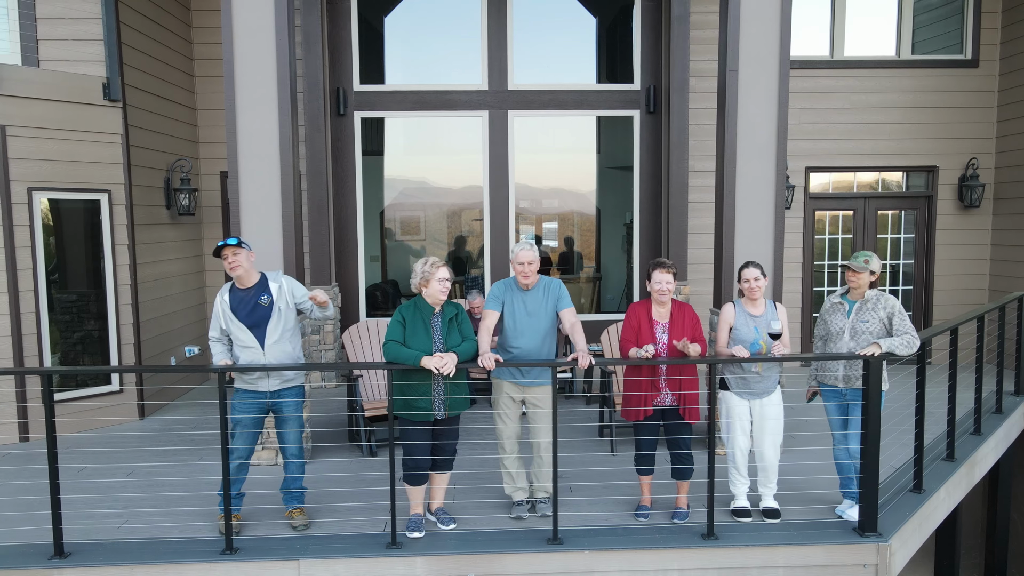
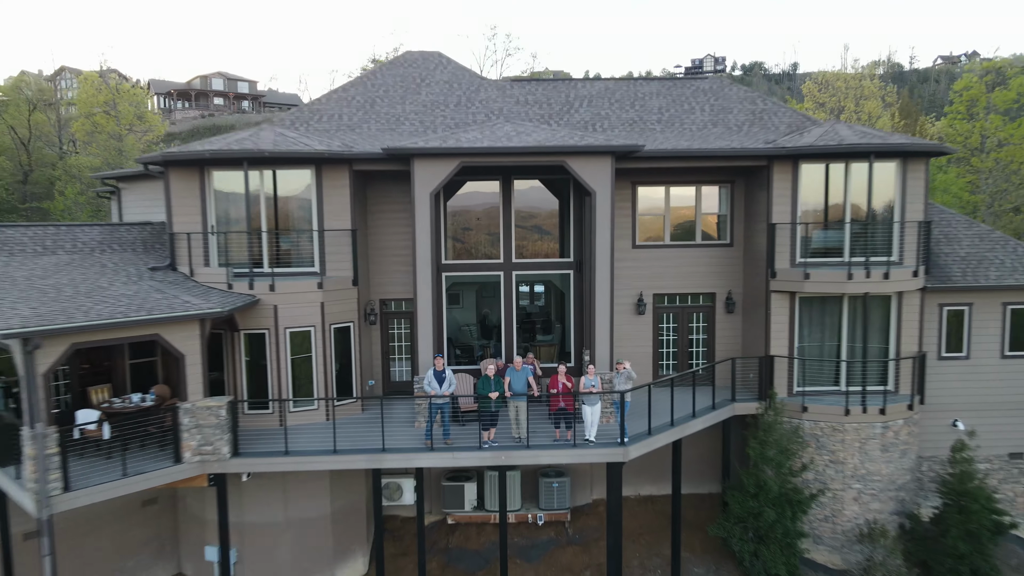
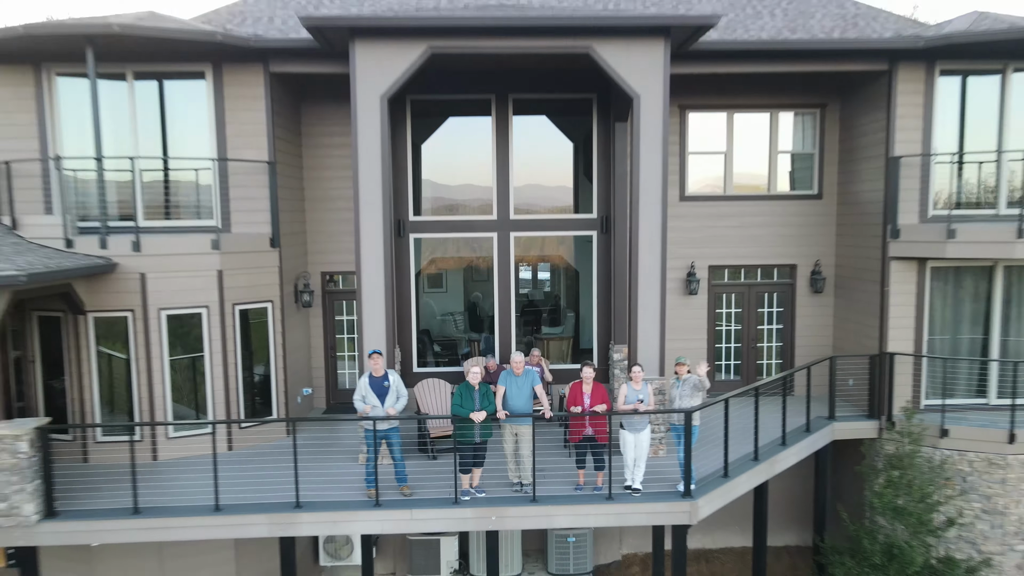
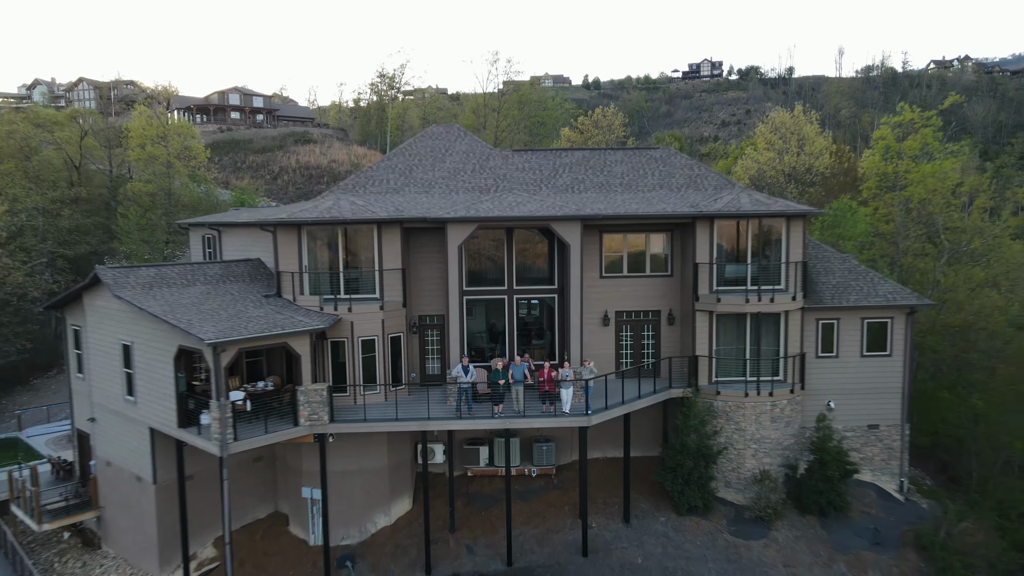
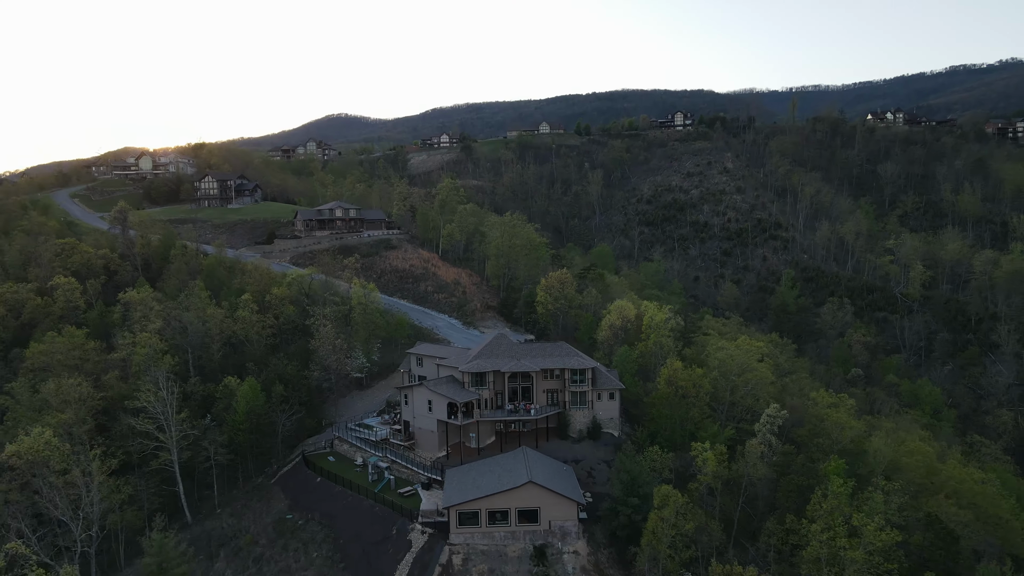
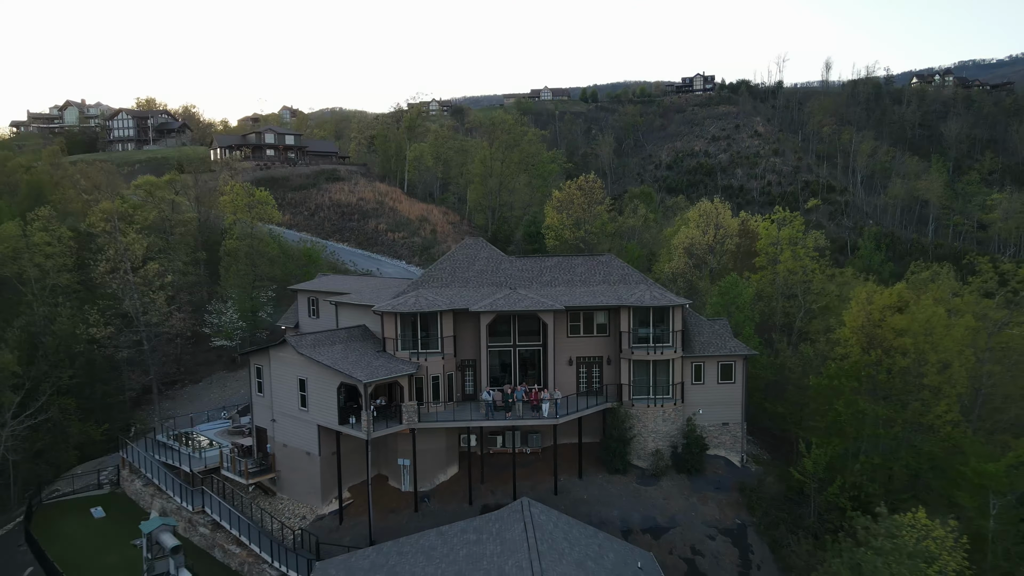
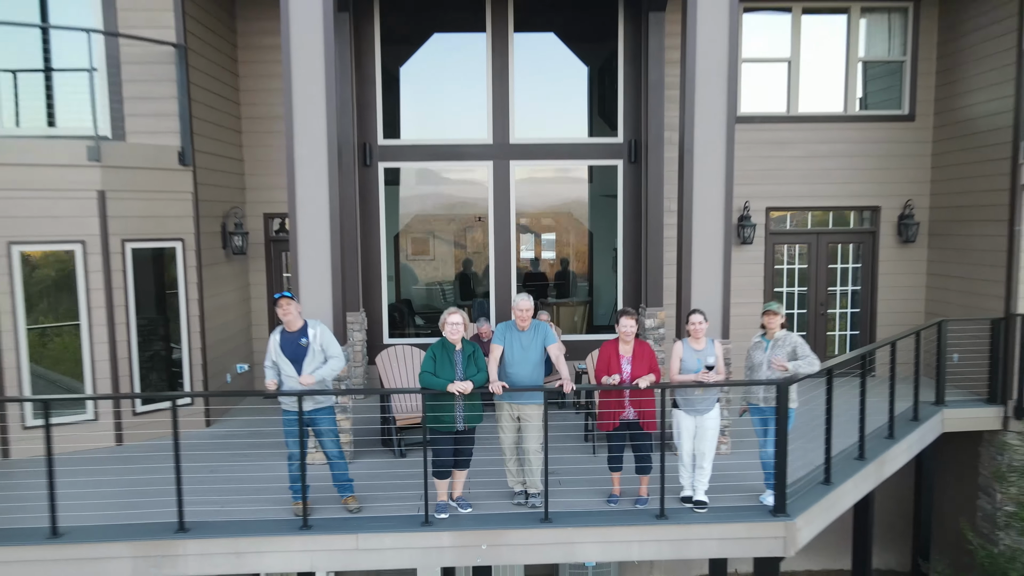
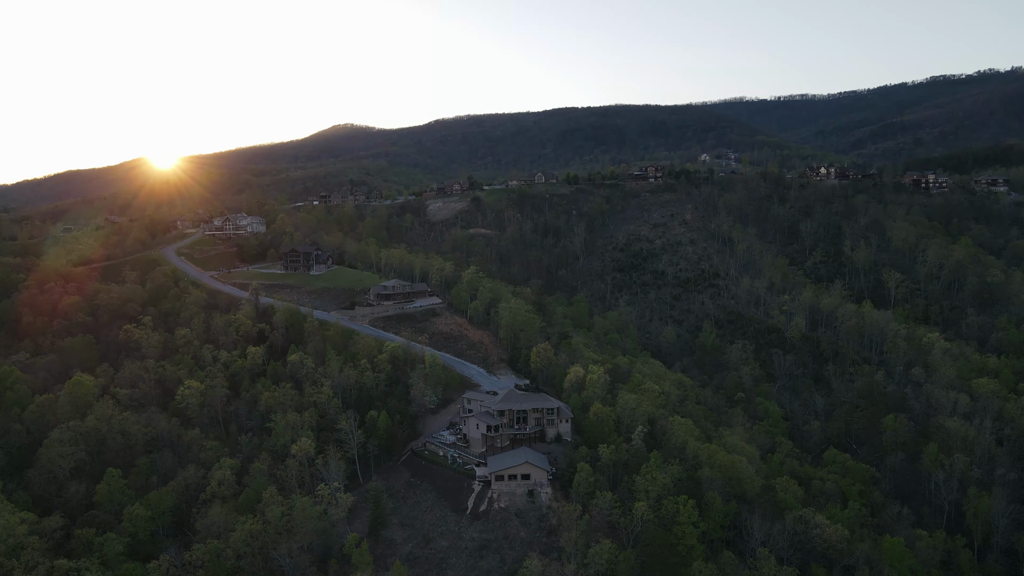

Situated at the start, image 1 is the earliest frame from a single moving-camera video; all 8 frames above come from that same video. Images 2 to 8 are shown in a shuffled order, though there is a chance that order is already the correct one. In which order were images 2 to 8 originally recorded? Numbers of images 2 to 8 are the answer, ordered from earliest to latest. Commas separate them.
7, 3, 2, 4, 6, 5, 8
